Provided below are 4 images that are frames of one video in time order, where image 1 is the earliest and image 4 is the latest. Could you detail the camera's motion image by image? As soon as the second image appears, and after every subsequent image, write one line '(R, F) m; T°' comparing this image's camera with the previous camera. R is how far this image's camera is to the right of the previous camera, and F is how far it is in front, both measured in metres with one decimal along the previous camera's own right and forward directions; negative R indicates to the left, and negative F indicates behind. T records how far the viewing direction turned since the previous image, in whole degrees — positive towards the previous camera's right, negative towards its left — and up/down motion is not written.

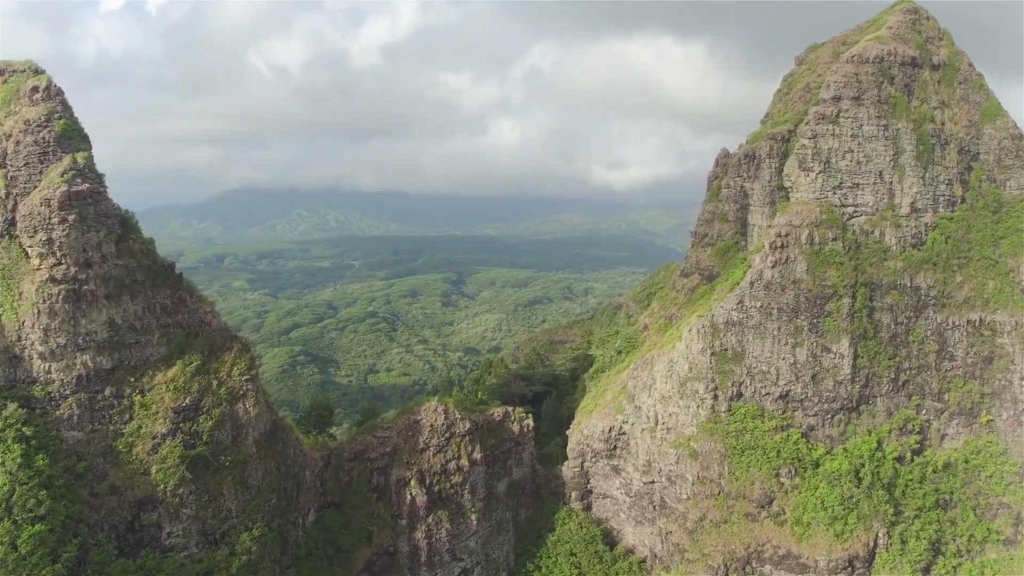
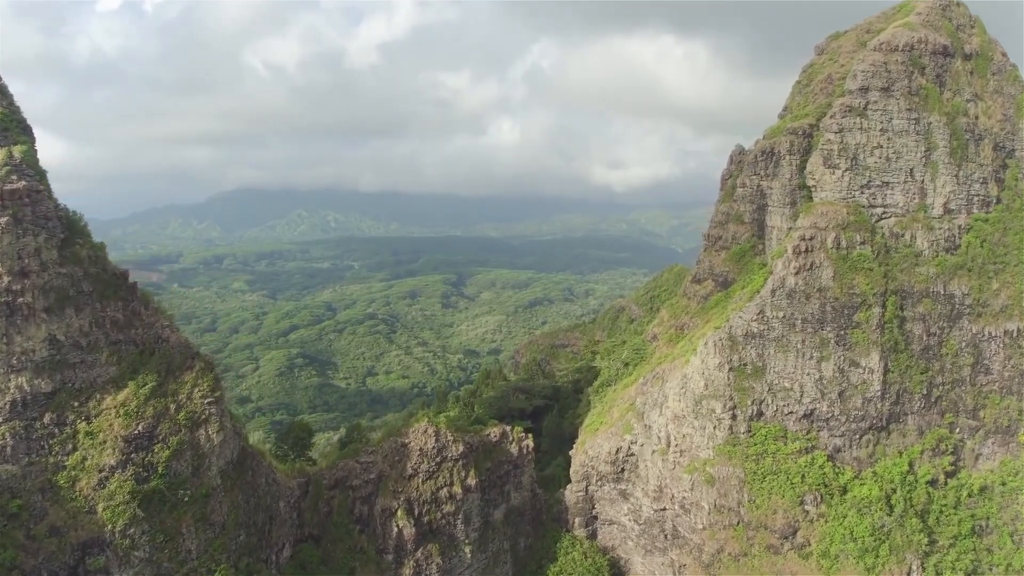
(+0.1, +2.2) m; 0°
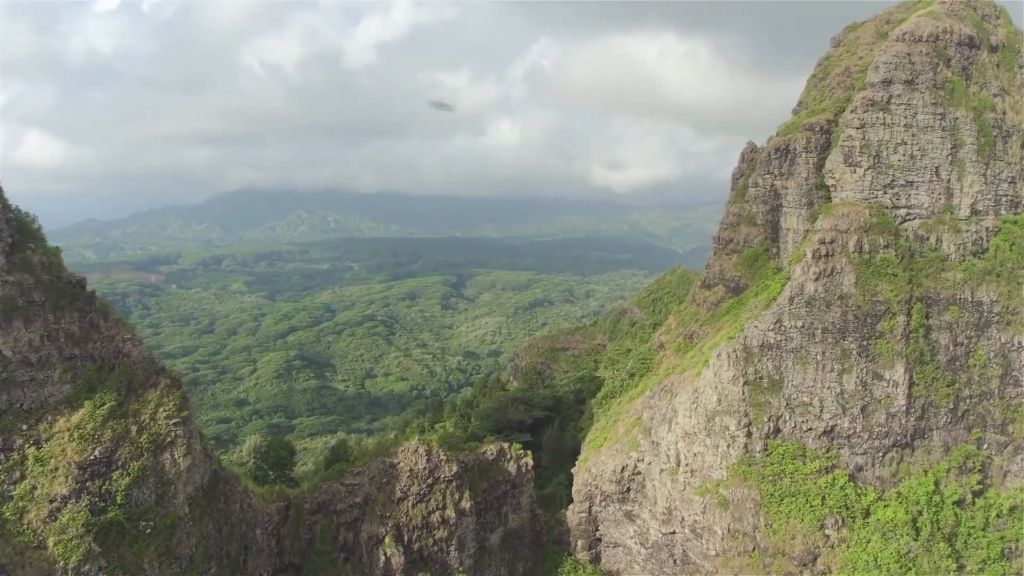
(+0.1, +1.6) m; 0°
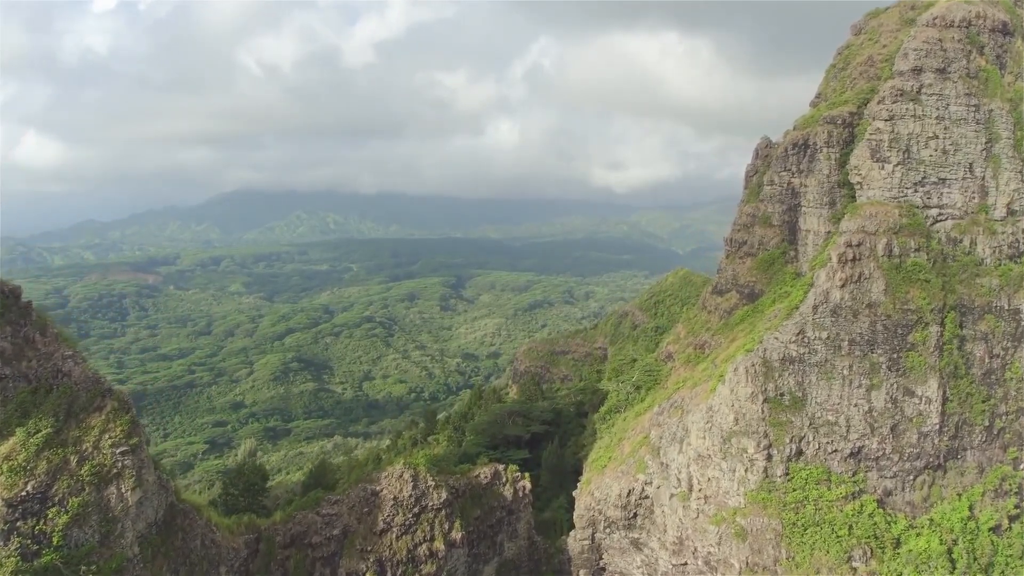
(+0.1, +1.9) m; 0°
